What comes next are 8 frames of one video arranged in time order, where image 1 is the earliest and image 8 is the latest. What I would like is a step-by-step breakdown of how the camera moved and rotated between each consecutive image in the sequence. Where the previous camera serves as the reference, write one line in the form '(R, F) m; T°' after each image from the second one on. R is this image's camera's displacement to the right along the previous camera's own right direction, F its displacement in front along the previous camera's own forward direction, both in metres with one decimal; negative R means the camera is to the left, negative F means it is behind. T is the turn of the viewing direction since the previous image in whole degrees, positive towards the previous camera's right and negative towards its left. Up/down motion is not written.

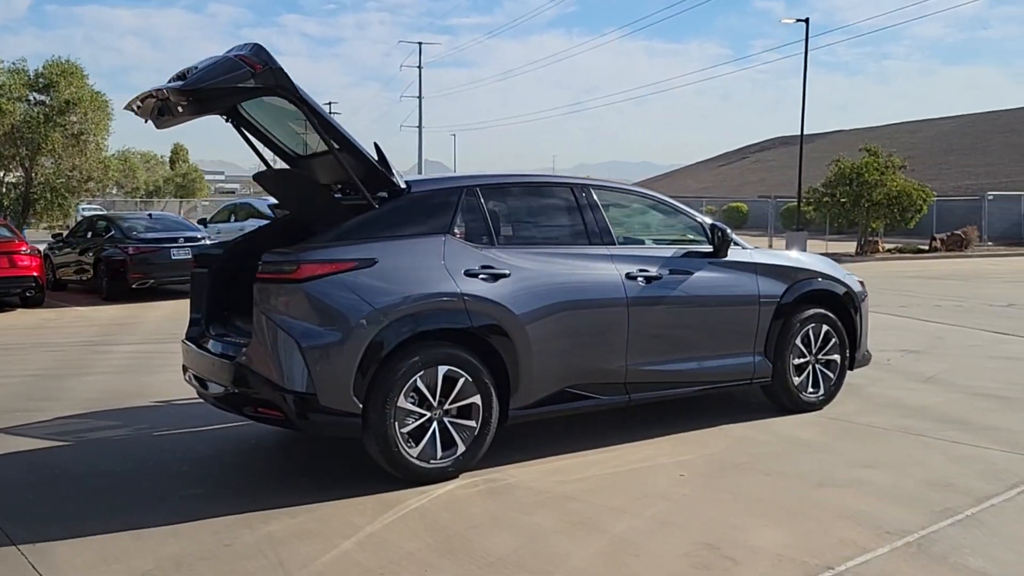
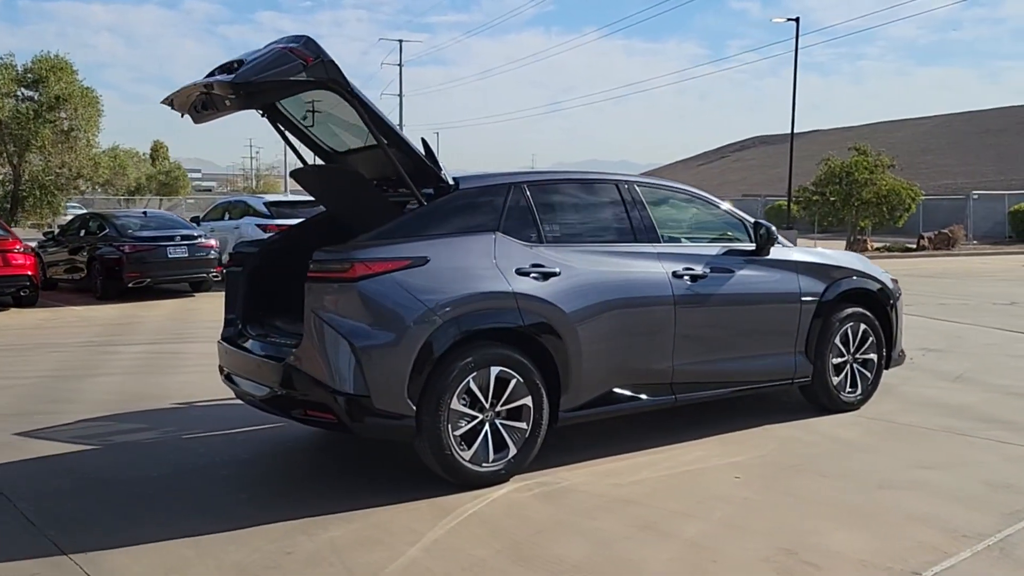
(-0.4, +0.1) m; +1°
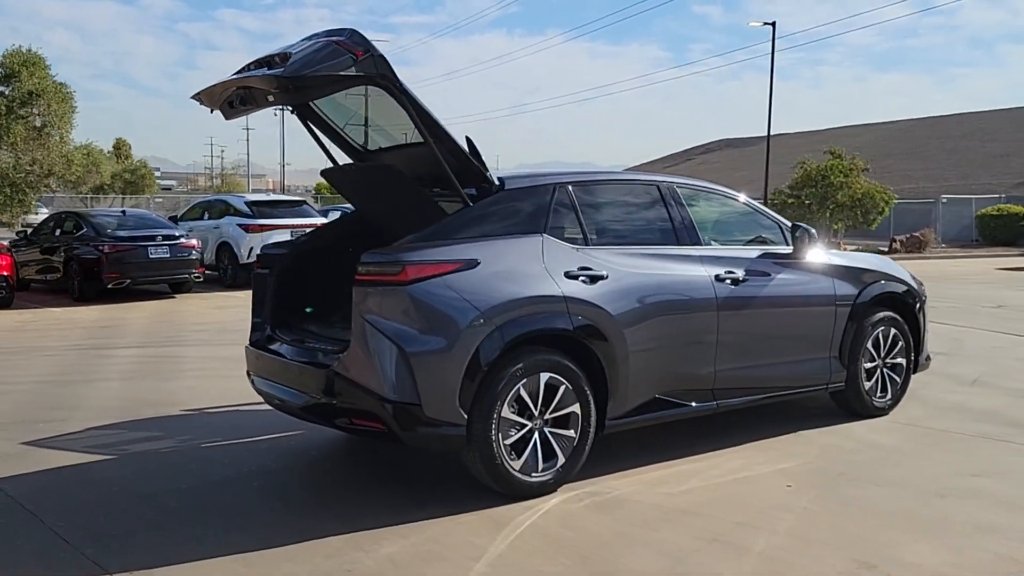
(-0.5, +0.2) m; +2°
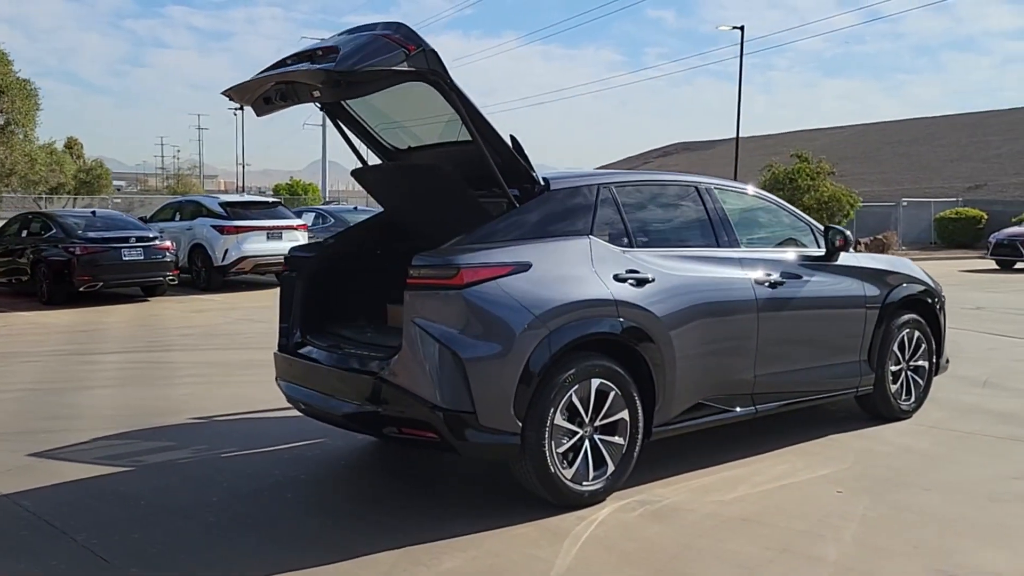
(-0.5, +0.2) m; +3°
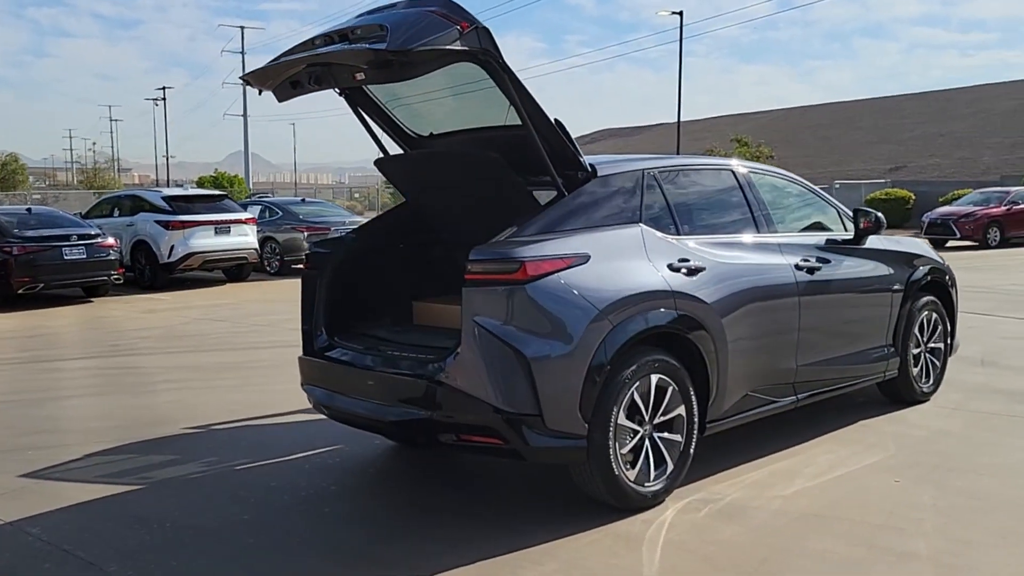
(-0.6, +0.3) m; +4°
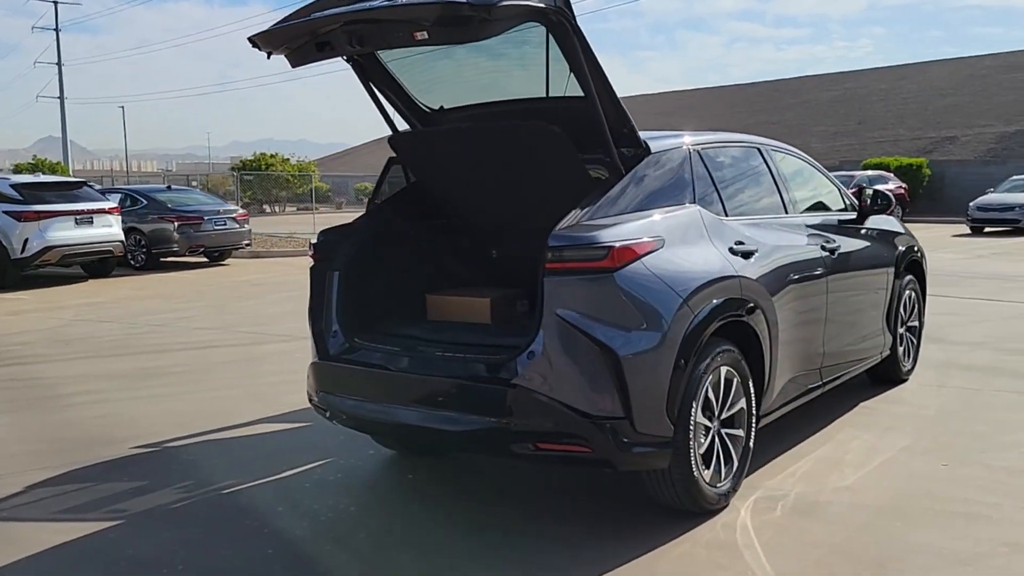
(-1.0, +0.6) m; +10°
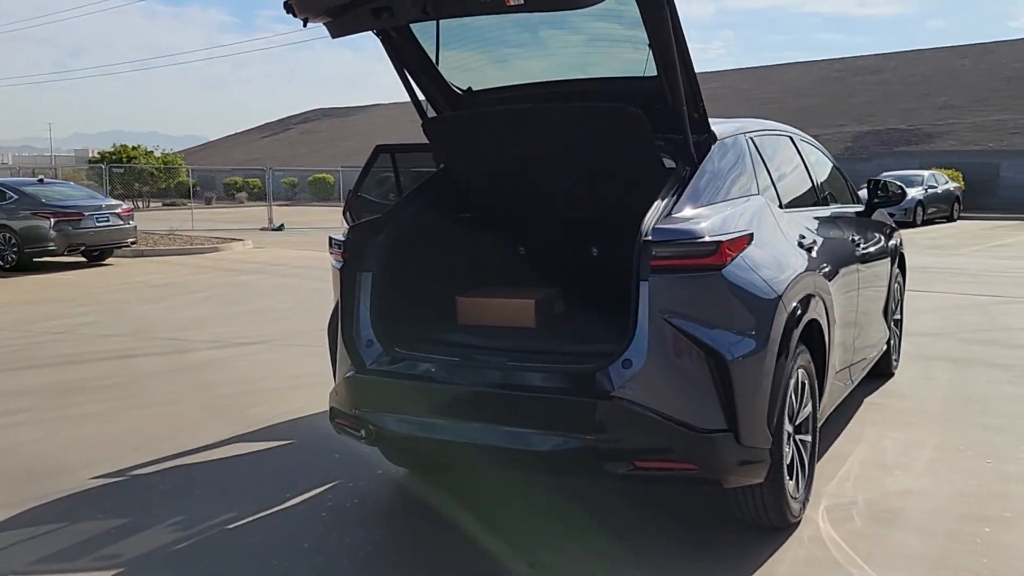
(-0.8, +0.5) m; +8°
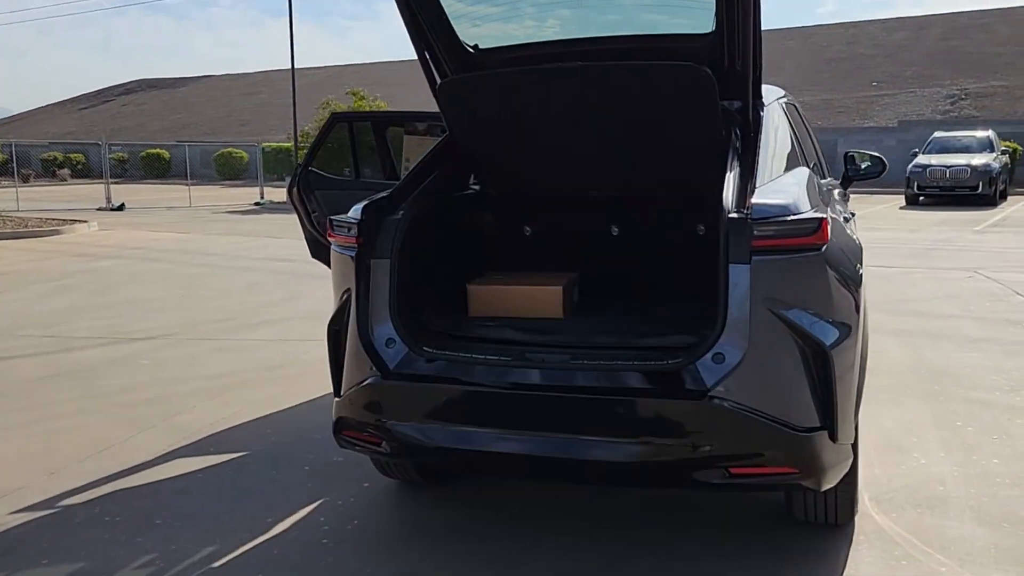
(-0.8, +0.6) m; +10°
